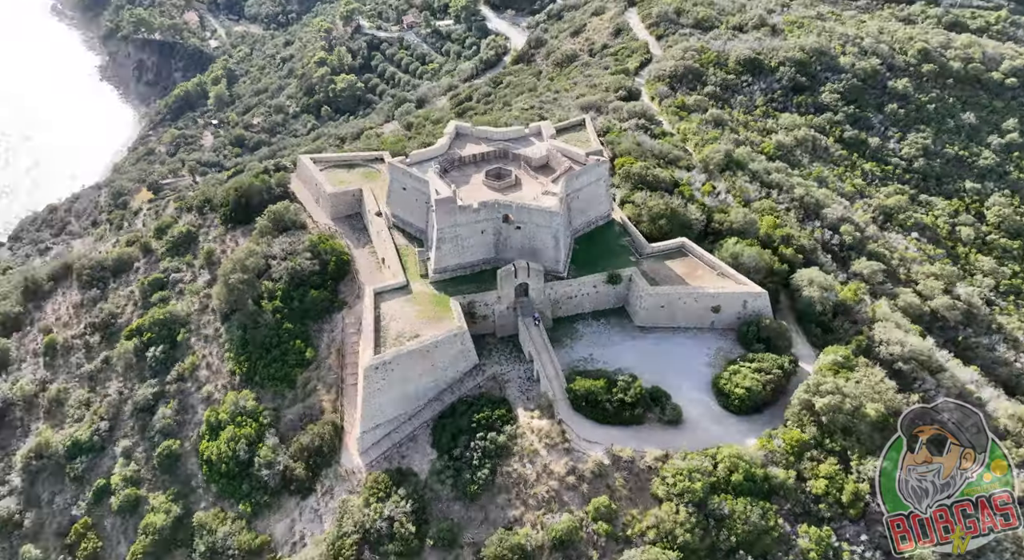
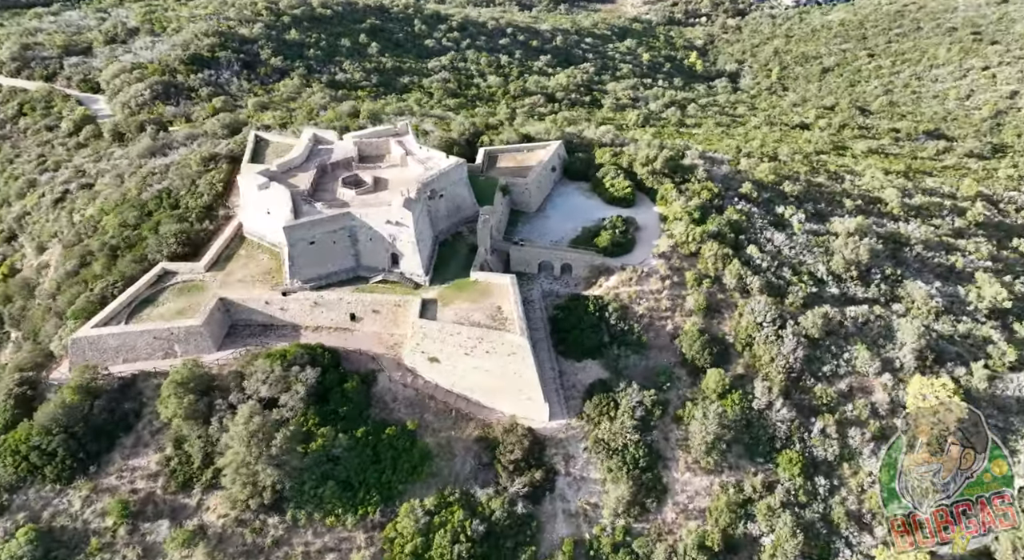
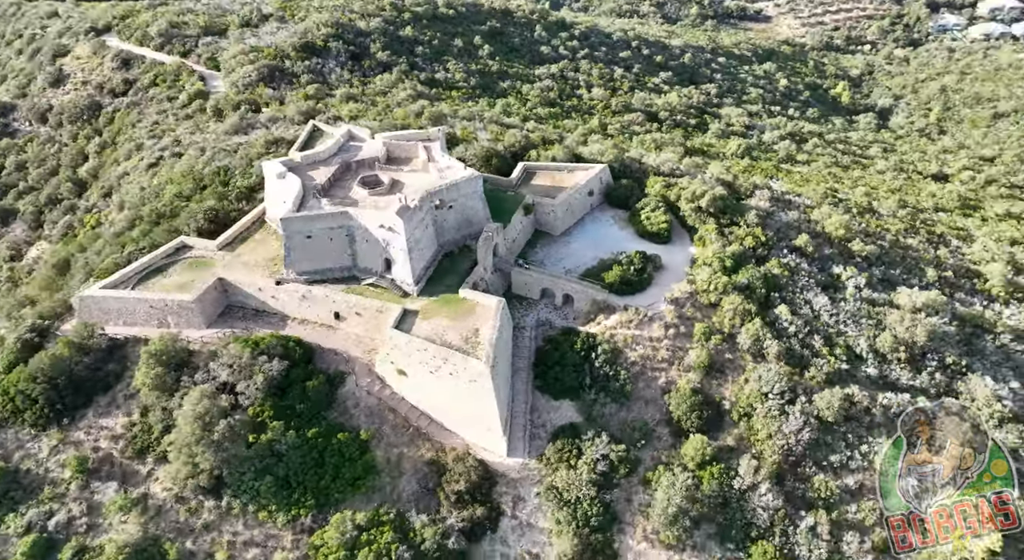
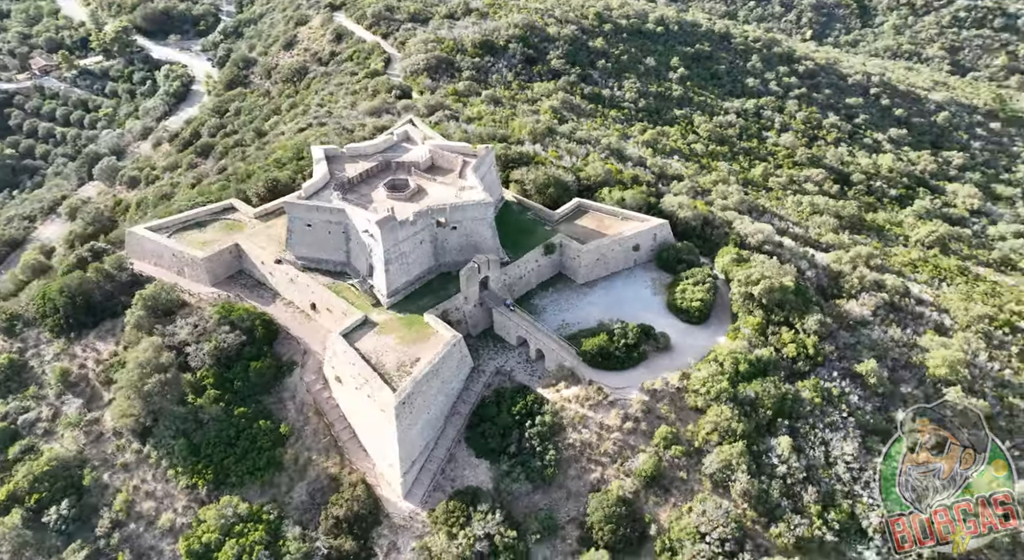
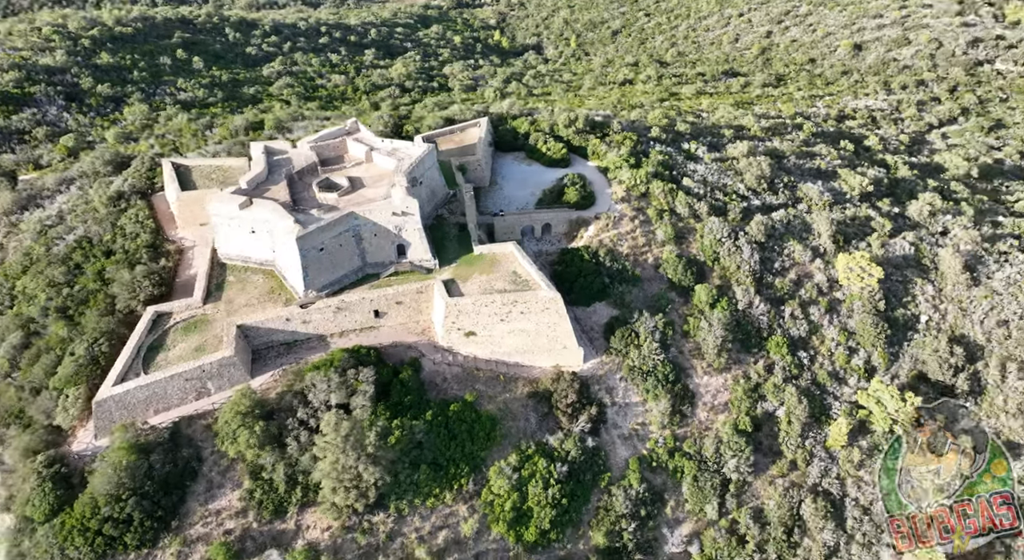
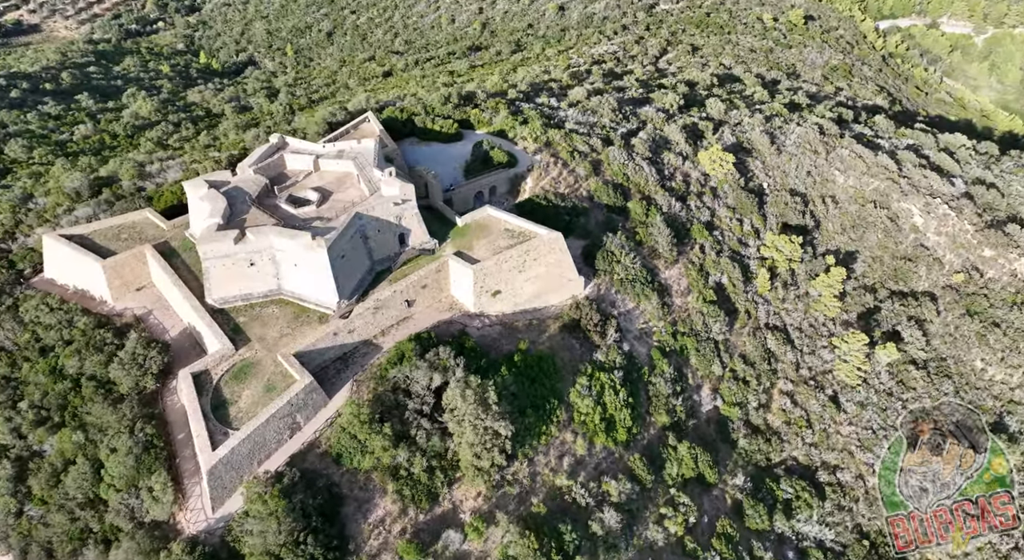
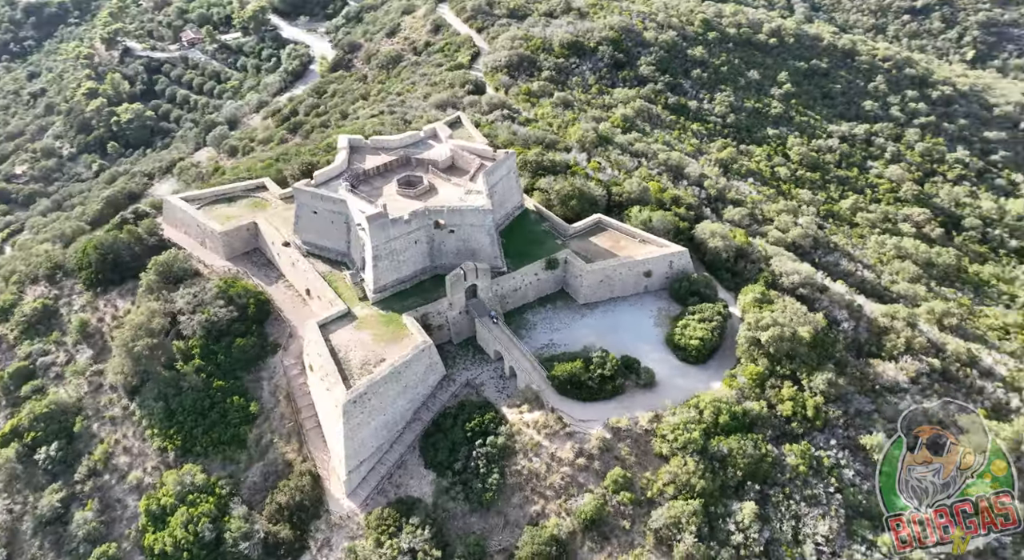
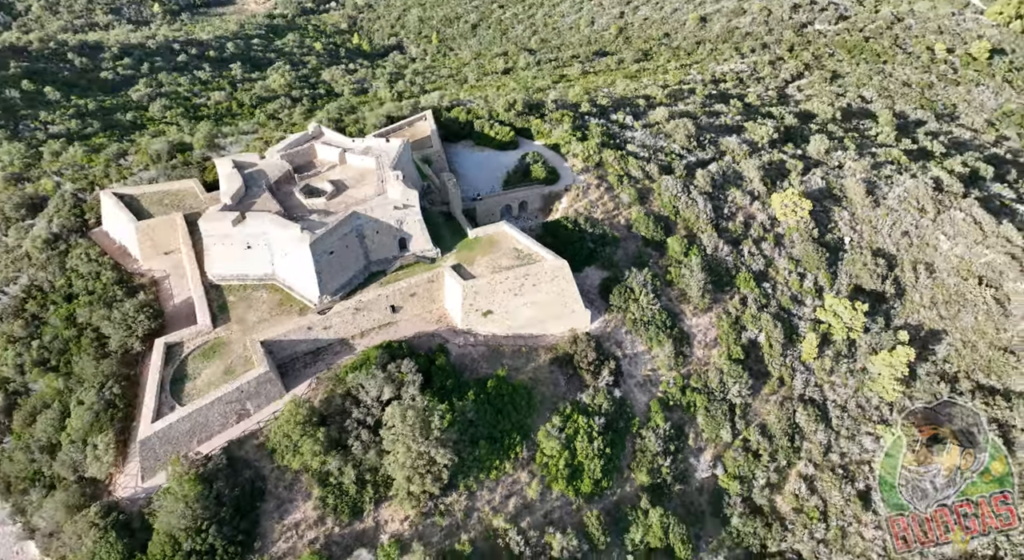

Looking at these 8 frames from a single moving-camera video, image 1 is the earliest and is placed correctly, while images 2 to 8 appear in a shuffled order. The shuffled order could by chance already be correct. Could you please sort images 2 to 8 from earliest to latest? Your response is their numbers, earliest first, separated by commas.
7, 4, 3, 2, 5, 8, 6
